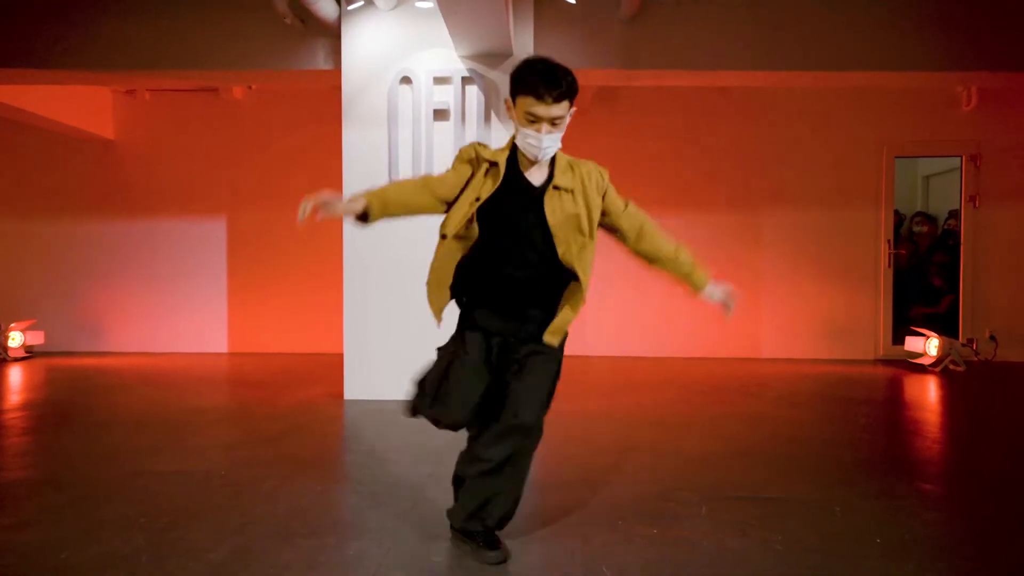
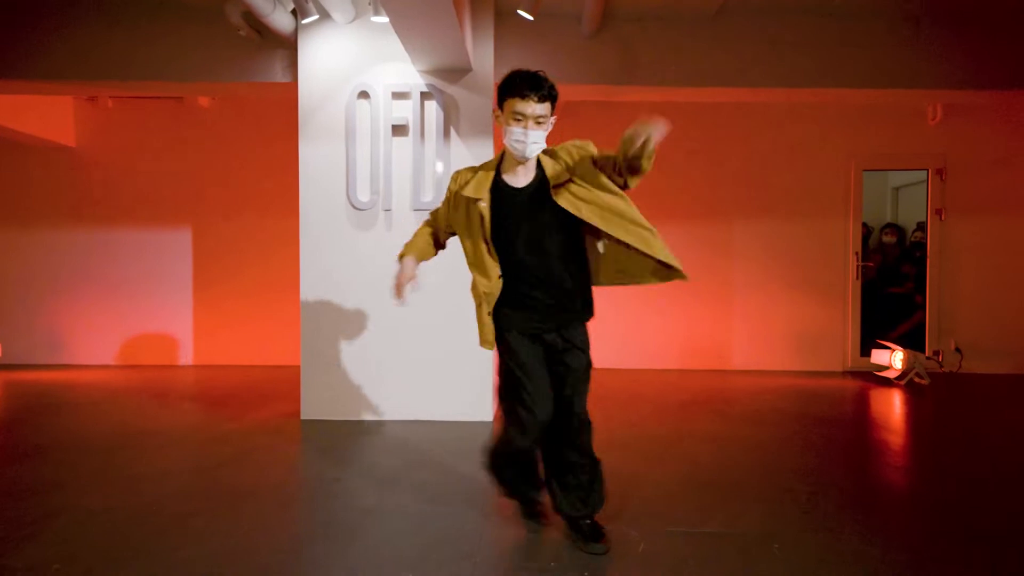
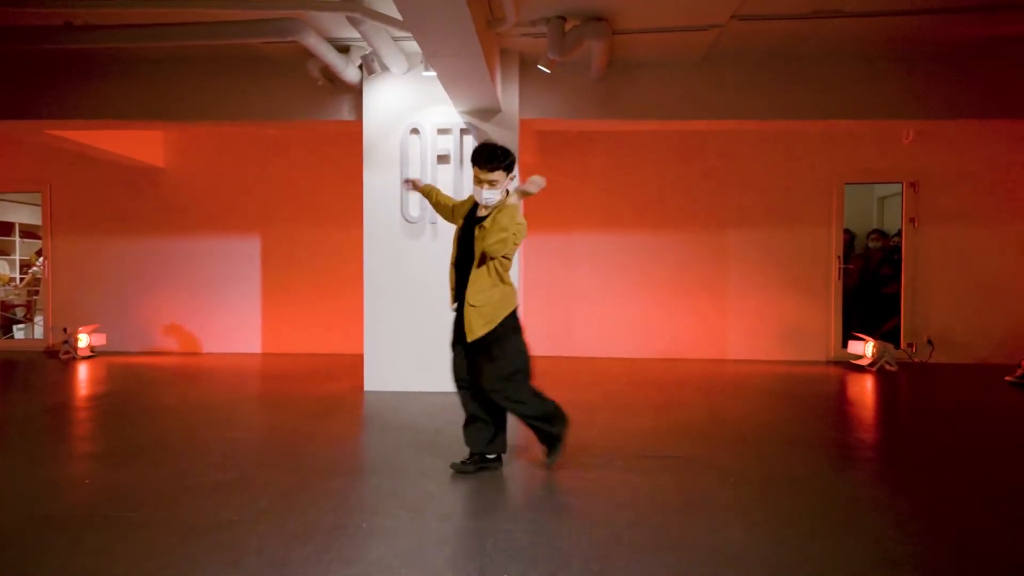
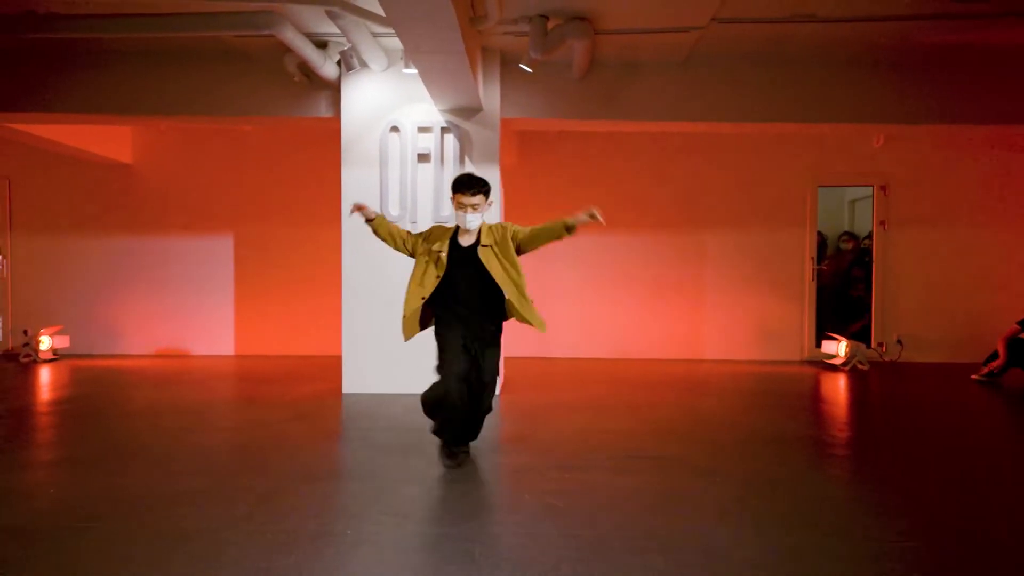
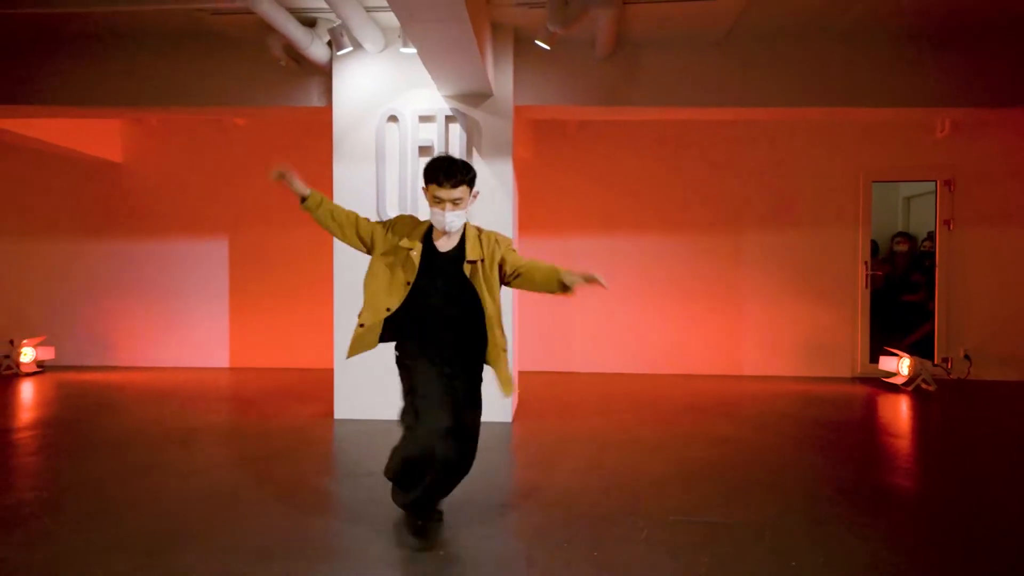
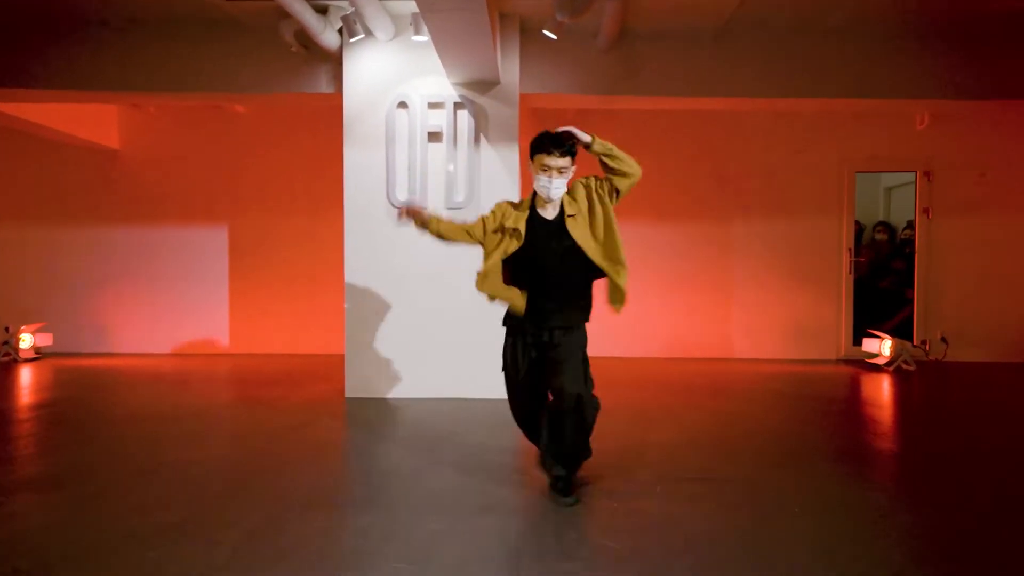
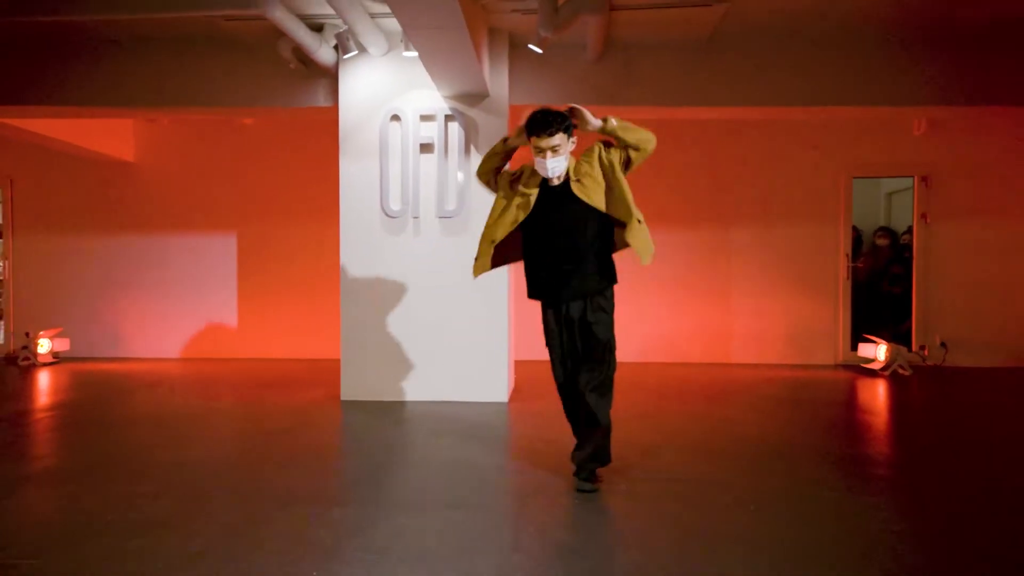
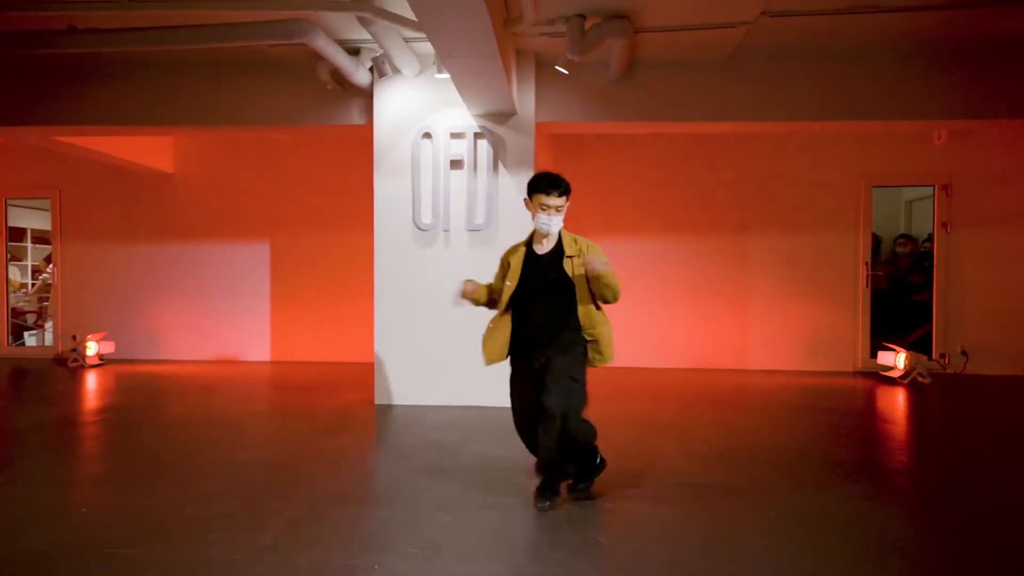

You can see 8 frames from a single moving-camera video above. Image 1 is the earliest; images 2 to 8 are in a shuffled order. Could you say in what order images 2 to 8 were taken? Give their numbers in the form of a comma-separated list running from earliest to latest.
7, 4, 6, 2, 5, 8, 3
